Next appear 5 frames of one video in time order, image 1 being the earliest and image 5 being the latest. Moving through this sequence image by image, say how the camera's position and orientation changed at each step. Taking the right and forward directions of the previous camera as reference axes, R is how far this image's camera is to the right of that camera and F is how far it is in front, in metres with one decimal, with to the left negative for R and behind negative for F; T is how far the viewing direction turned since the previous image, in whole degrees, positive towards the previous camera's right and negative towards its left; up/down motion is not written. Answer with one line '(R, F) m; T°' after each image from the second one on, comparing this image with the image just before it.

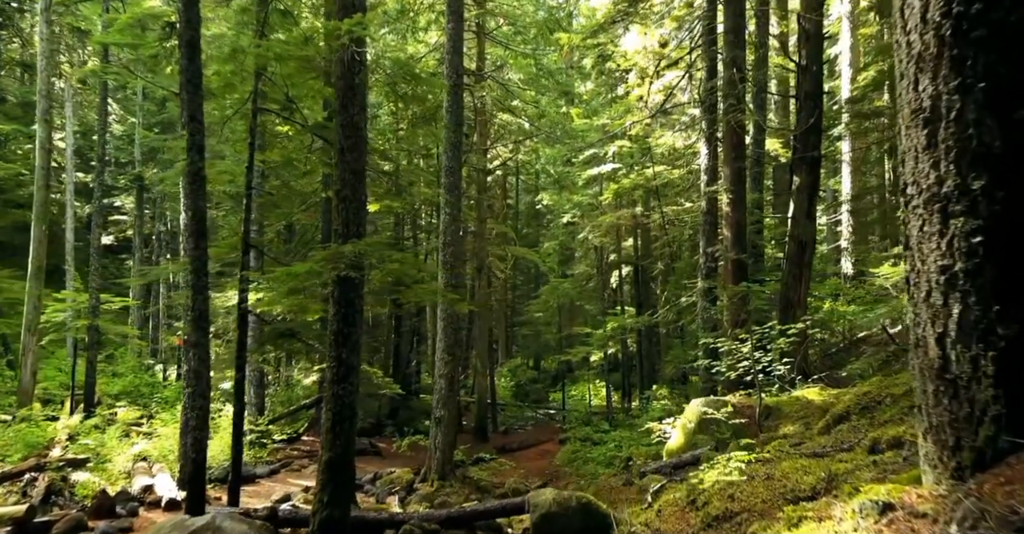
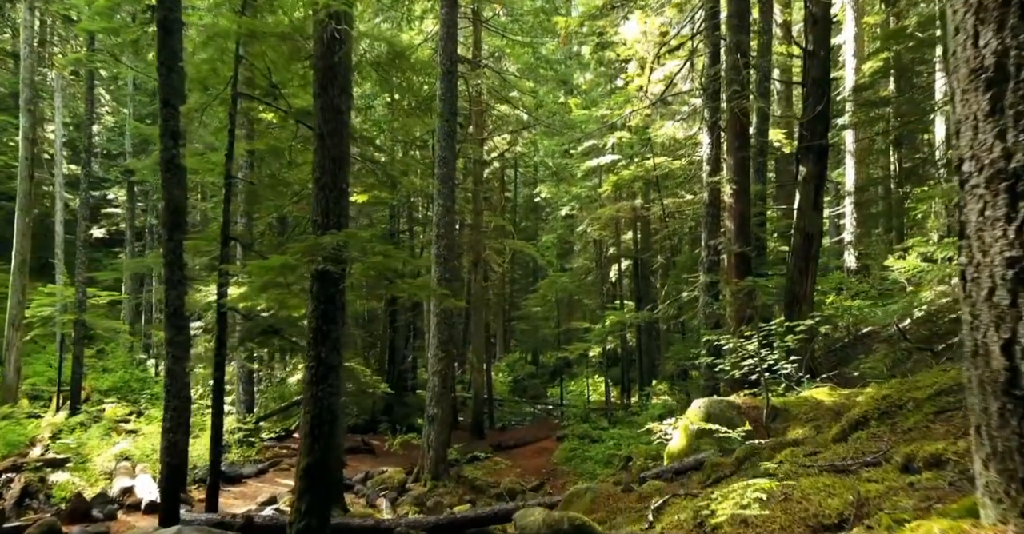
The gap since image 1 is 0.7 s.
(+0.1, +0.6) m; 0°
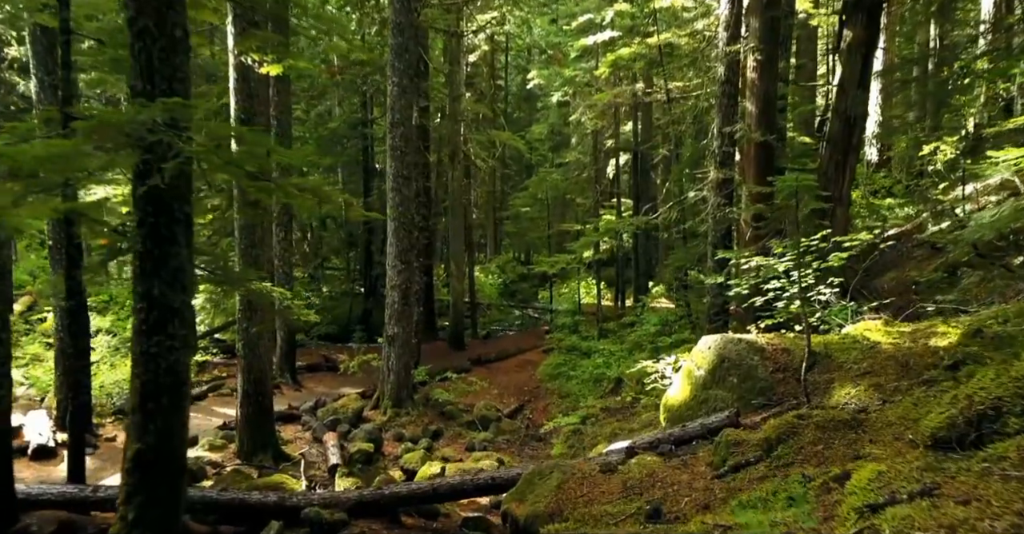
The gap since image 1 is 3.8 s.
(+0.5, +2.9) m; 0°
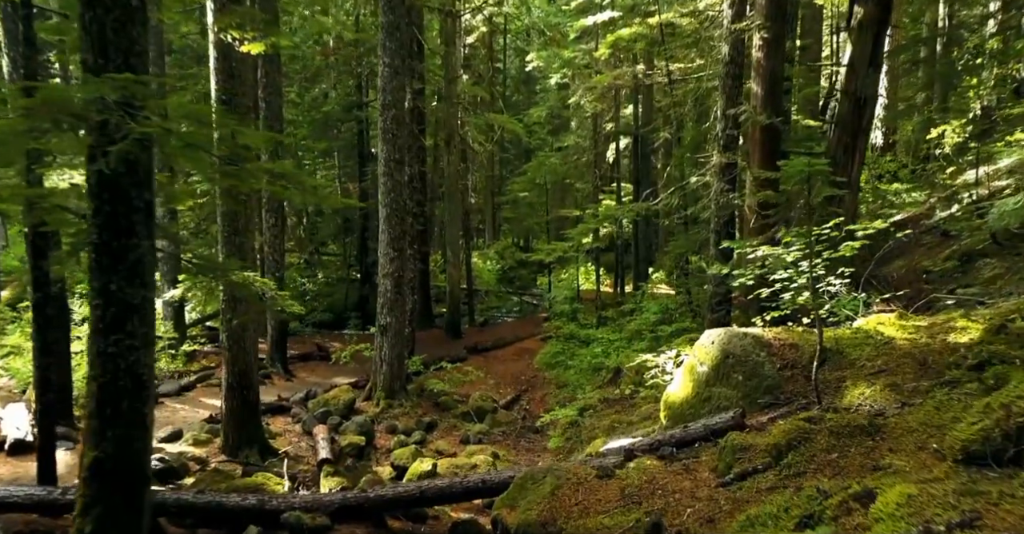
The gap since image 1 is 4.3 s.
(+0.1, +0.5) m; 0°
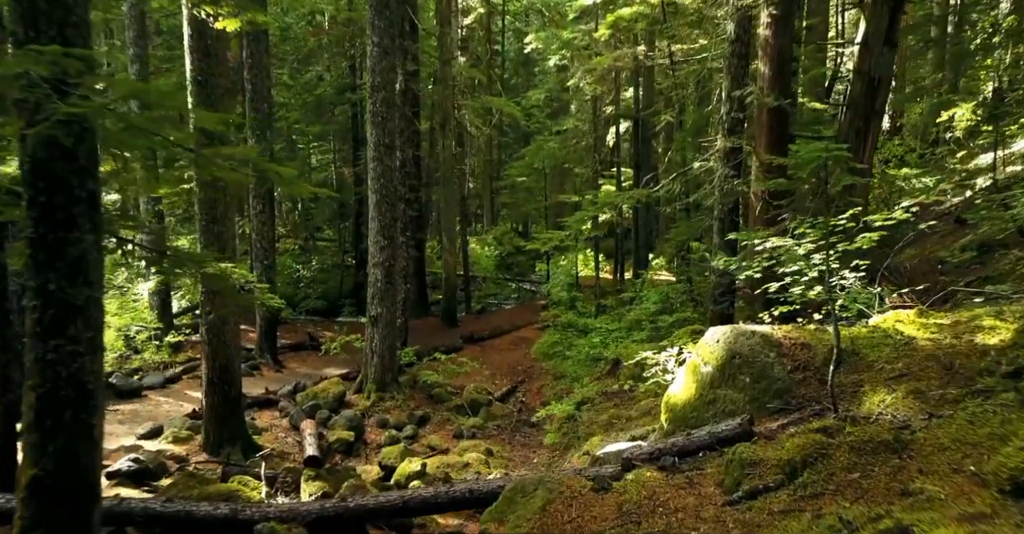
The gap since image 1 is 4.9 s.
(+0.1, +0.5) m; 0°
